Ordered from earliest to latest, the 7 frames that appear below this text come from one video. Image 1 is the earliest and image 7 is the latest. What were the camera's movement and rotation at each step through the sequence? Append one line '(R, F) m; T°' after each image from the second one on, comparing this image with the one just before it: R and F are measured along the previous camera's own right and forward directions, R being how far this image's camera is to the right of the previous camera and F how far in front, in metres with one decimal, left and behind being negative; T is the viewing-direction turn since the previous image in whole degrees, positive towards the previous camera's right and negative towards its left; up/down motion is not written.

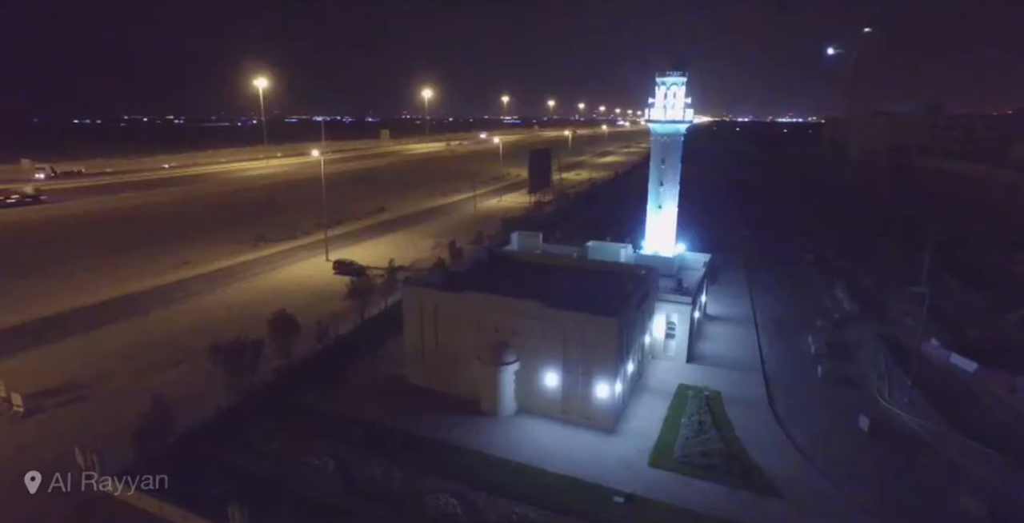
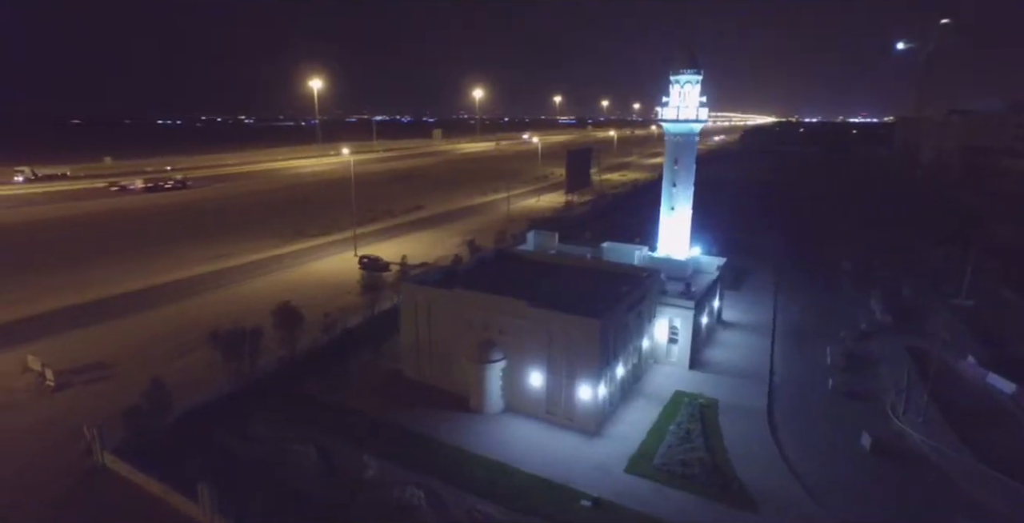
(+2.7, 0.0) m; -6°
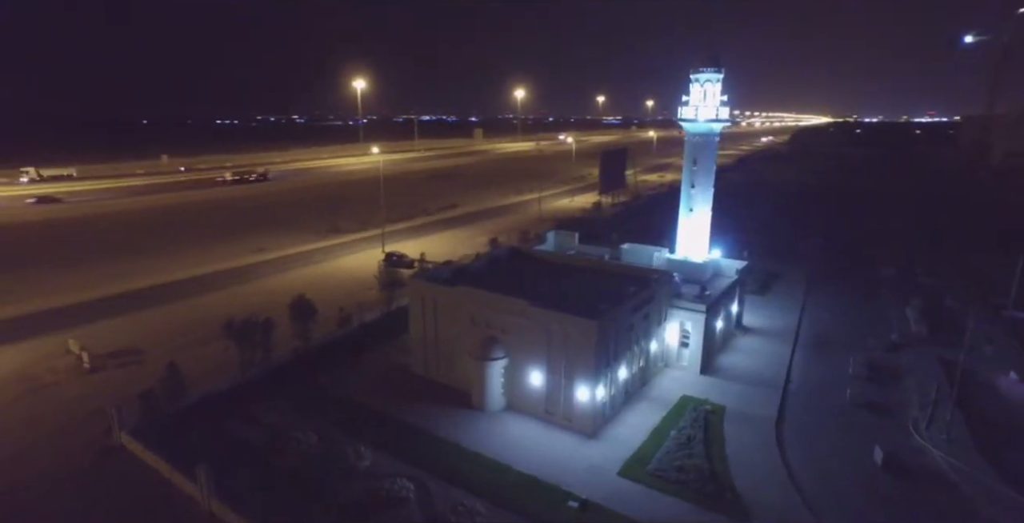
(+1.7, 0.0) m; -5°
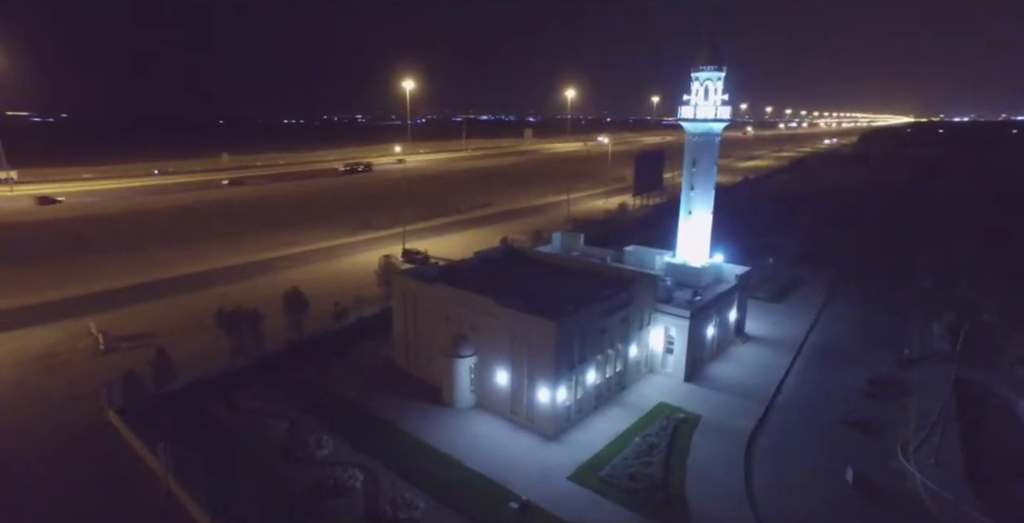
(+3.6, +0.1) m; -6°
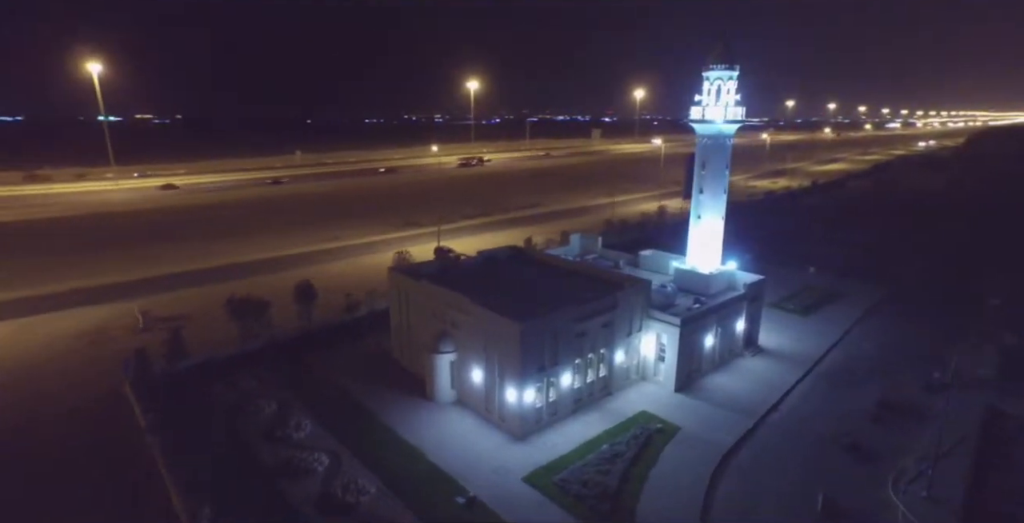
(+3.9, +0.1) m; -8°
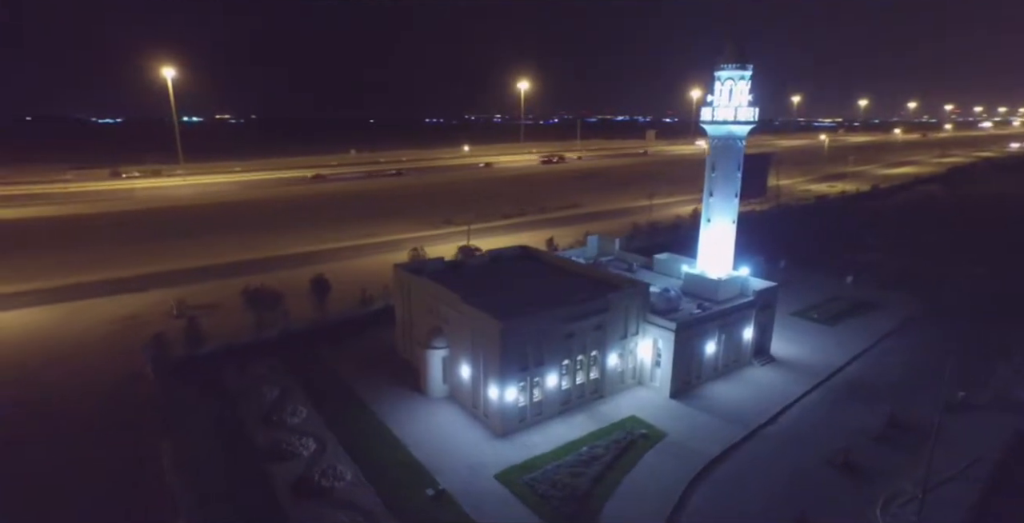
(+2.8, 0.0) m; -6°
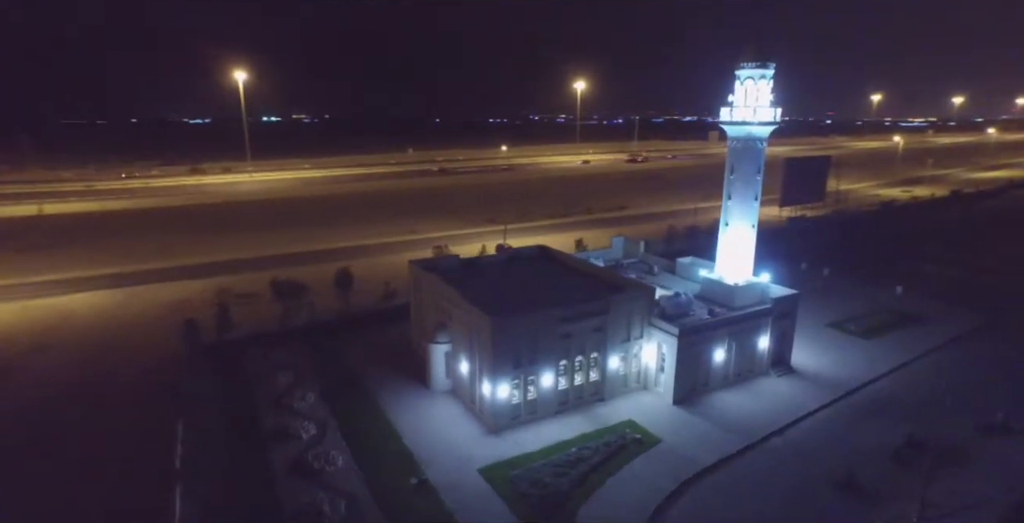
(+2.6, -0.1) m; -7°
